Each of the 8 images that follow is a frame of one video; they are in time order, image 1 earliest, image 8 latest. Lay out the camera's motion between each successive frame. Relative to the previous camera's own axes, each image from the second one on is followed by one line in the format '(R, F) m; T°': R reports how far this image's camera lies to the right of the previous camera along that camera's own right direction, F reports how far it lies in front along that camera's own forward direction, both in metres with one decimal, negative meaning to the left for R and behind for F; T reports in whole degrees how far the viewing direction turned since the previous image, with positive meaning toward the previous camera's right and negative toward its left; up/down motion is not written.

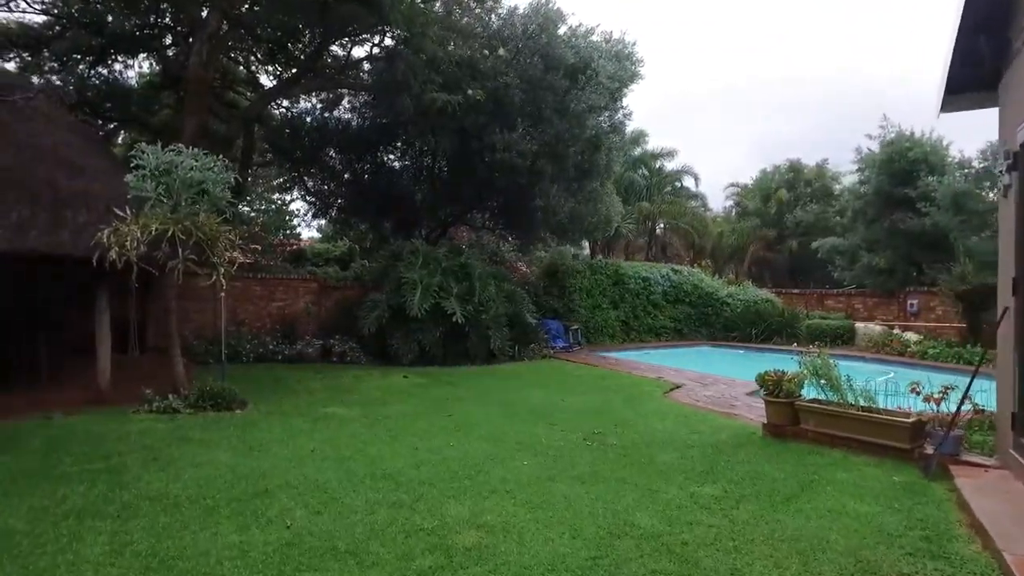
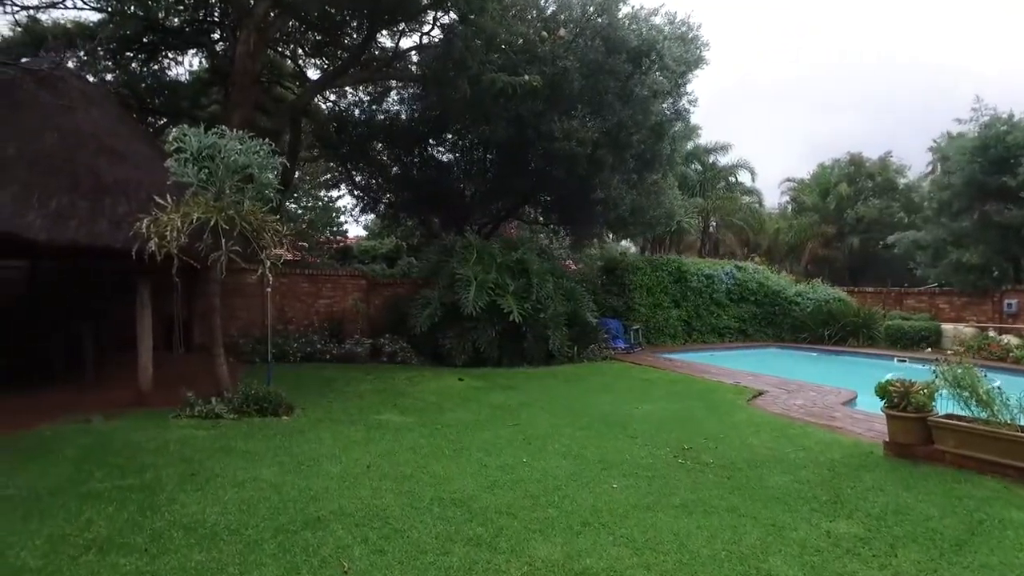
(-0.3, +0.9) m; -3°
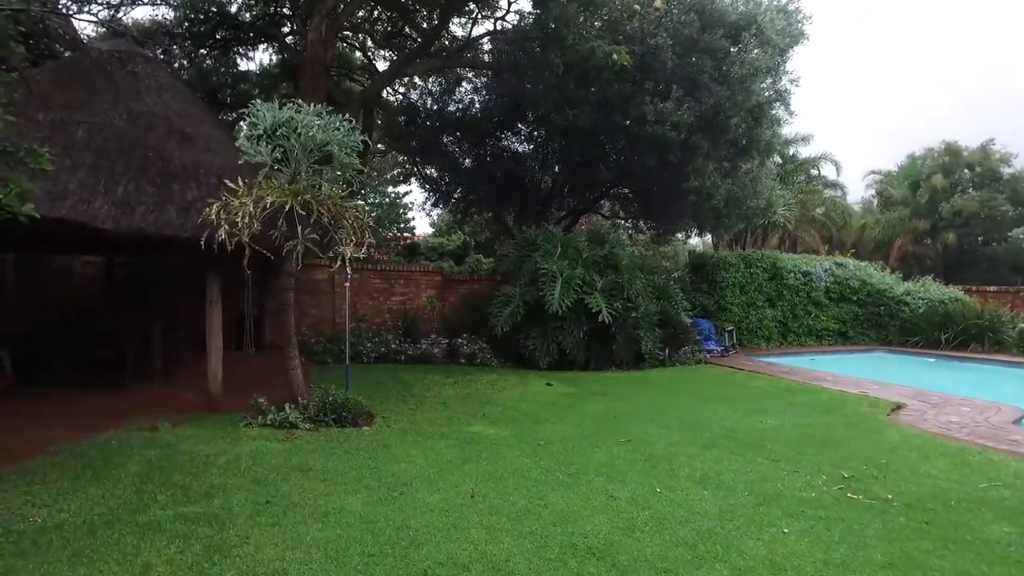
(-0.5, +1.0) m; -5°
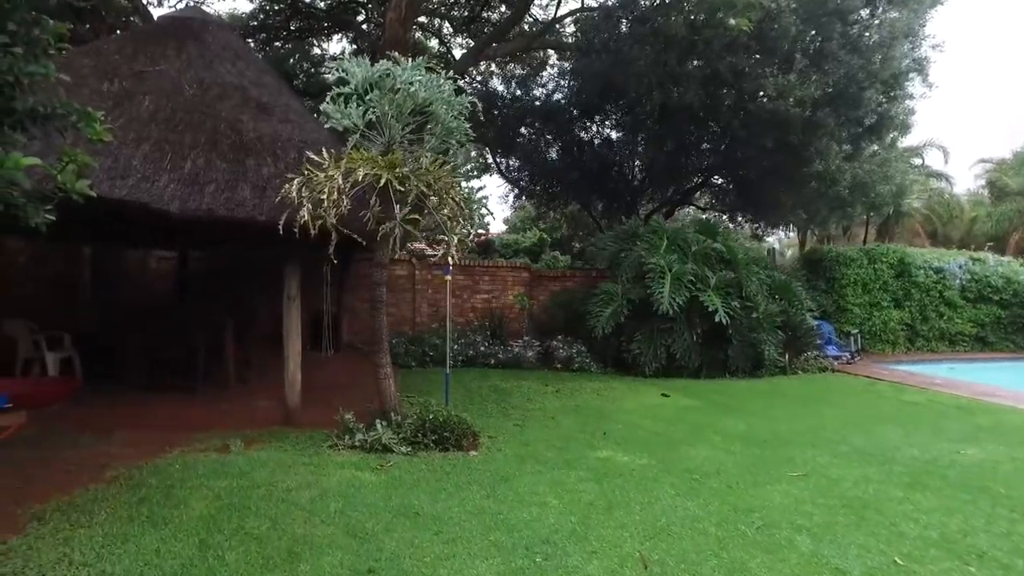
(-0.6, +1.3) m; -5°
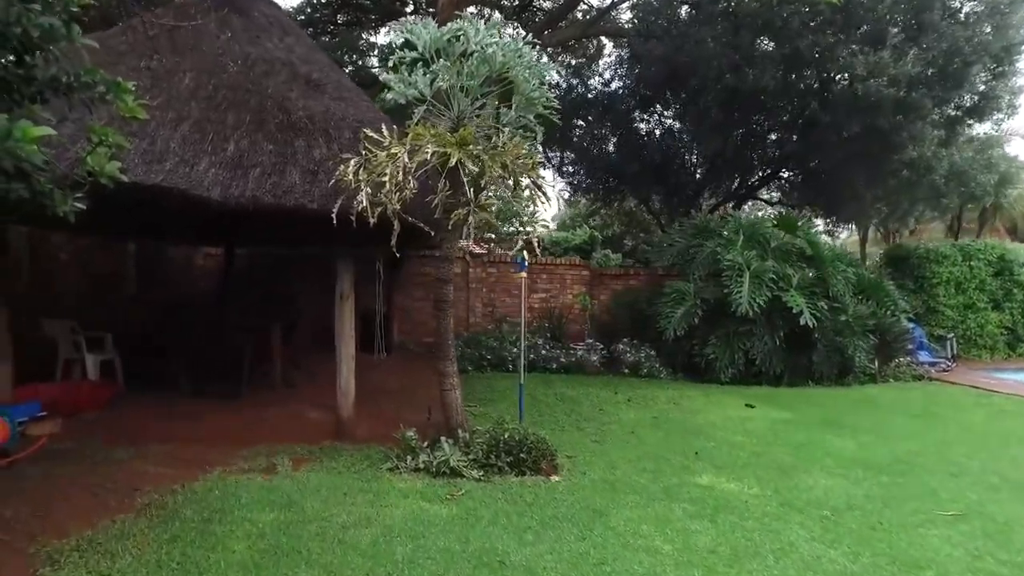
(-0.3, +0.8) m; -3°
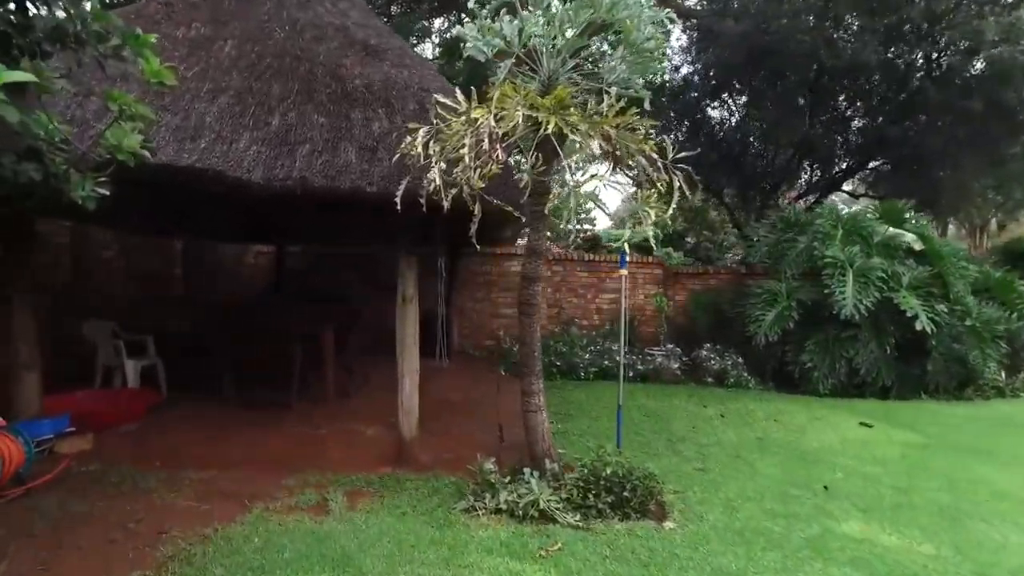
(-0.3, +0.9) m; -4°
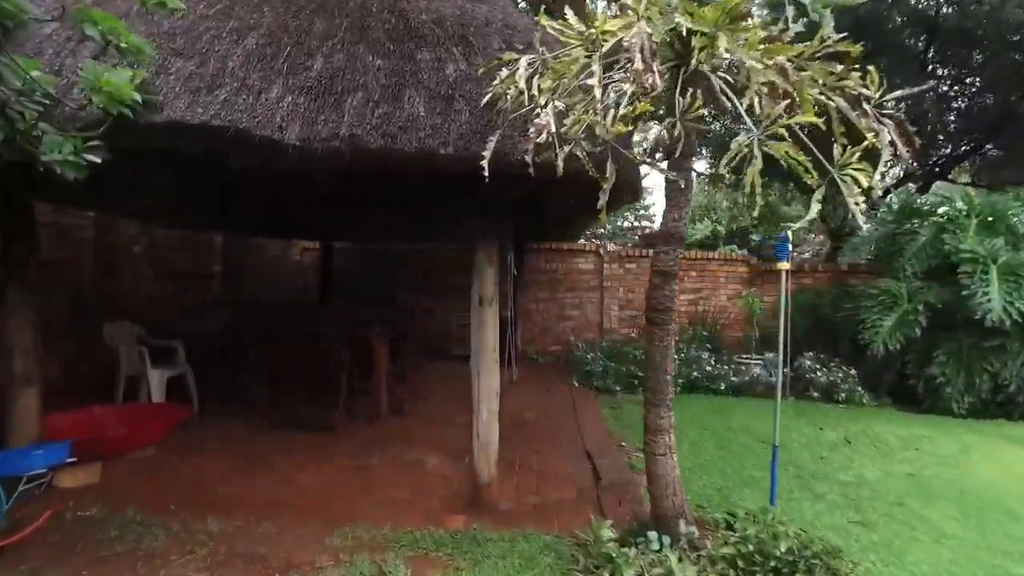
(-0.4, +1.2) m; -4°
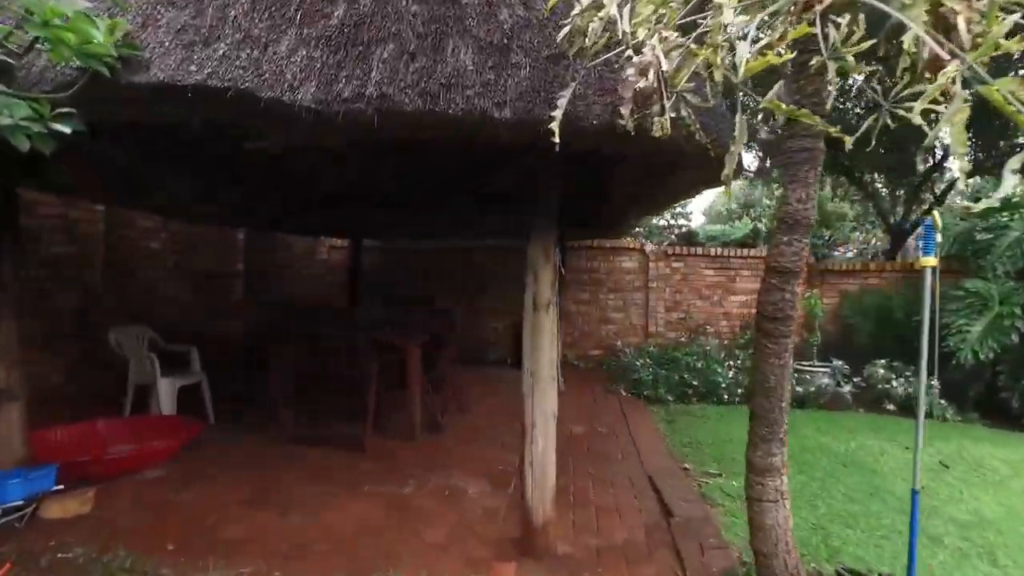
(-0.2, +0.7) m; -2°
